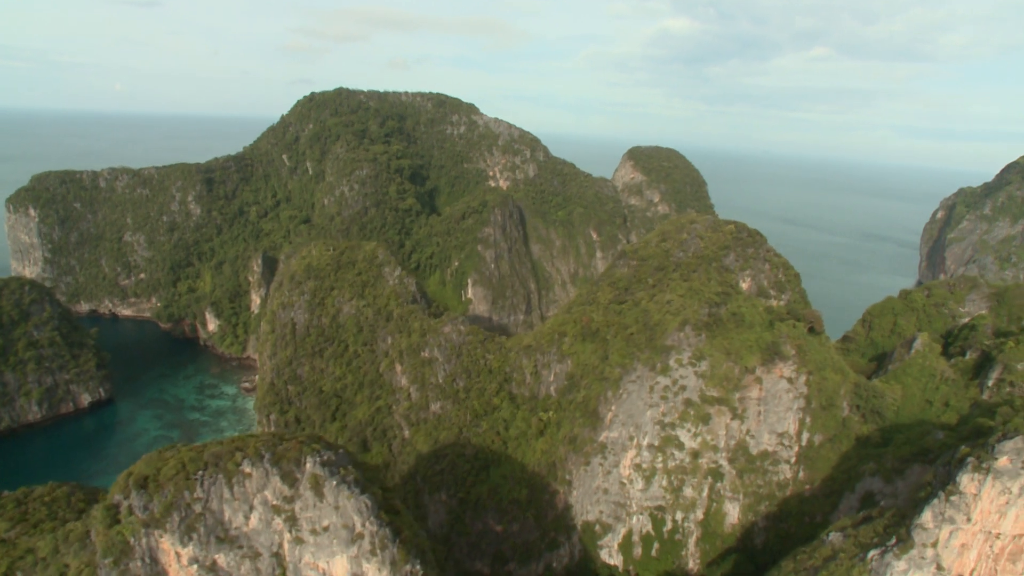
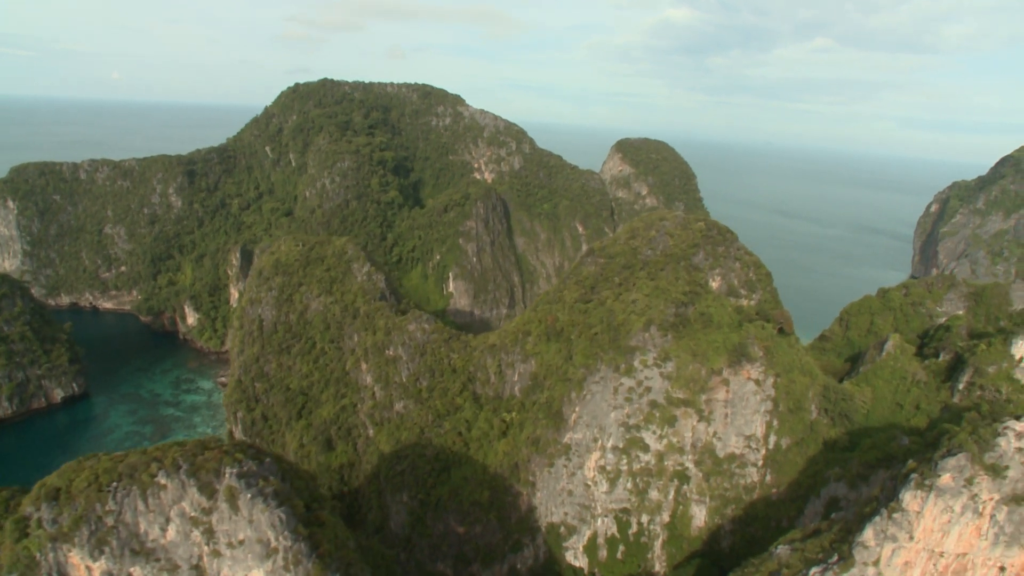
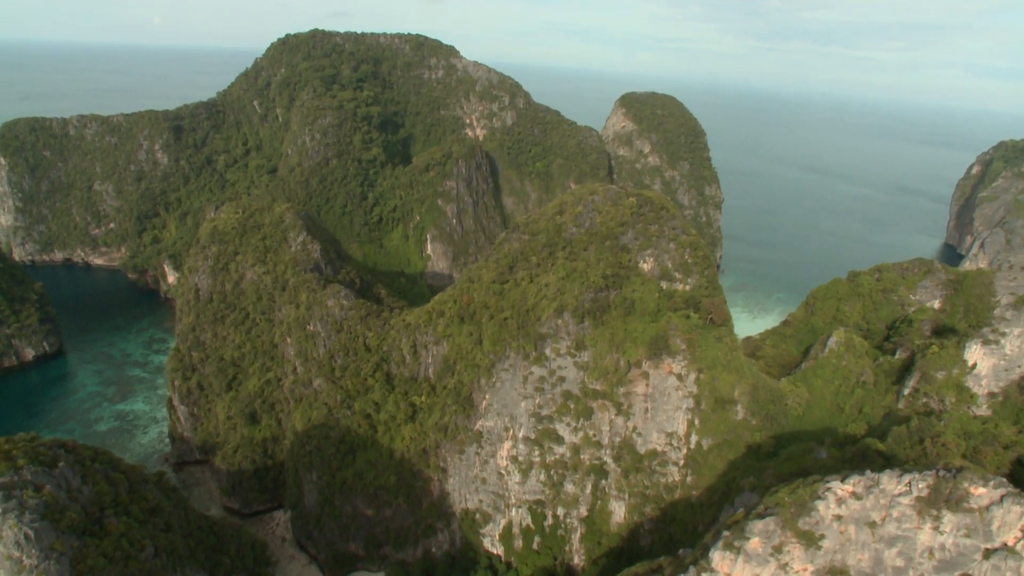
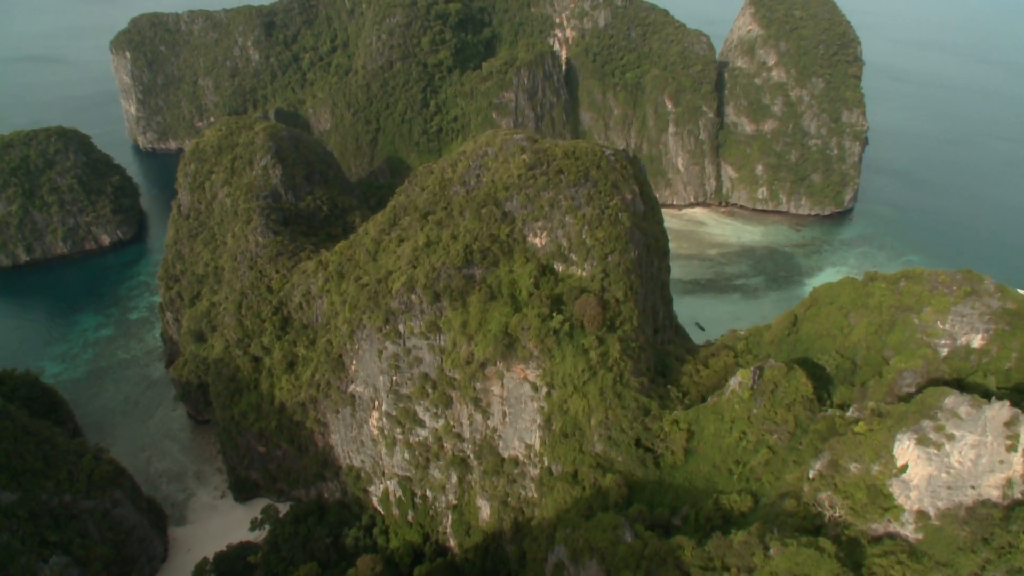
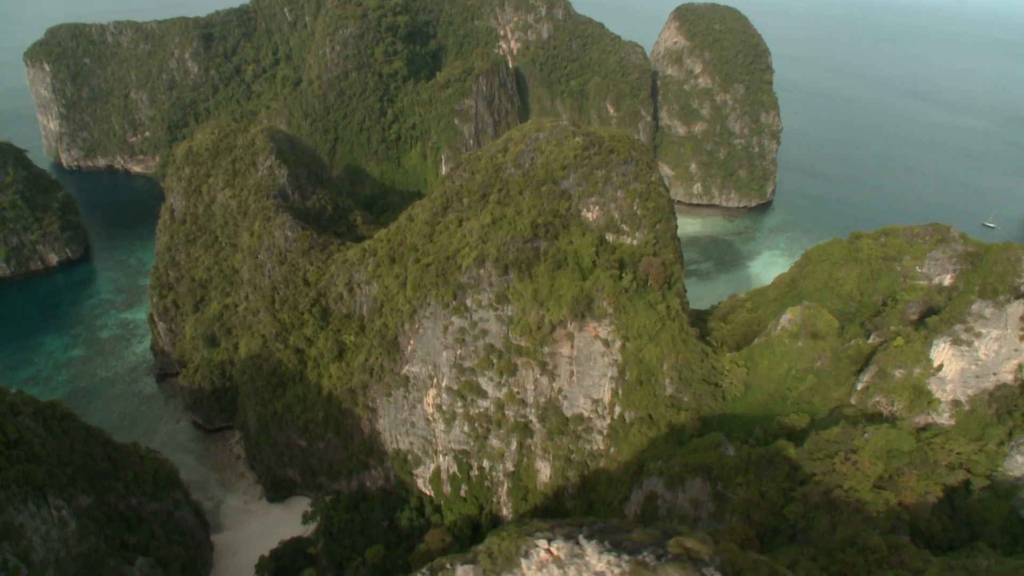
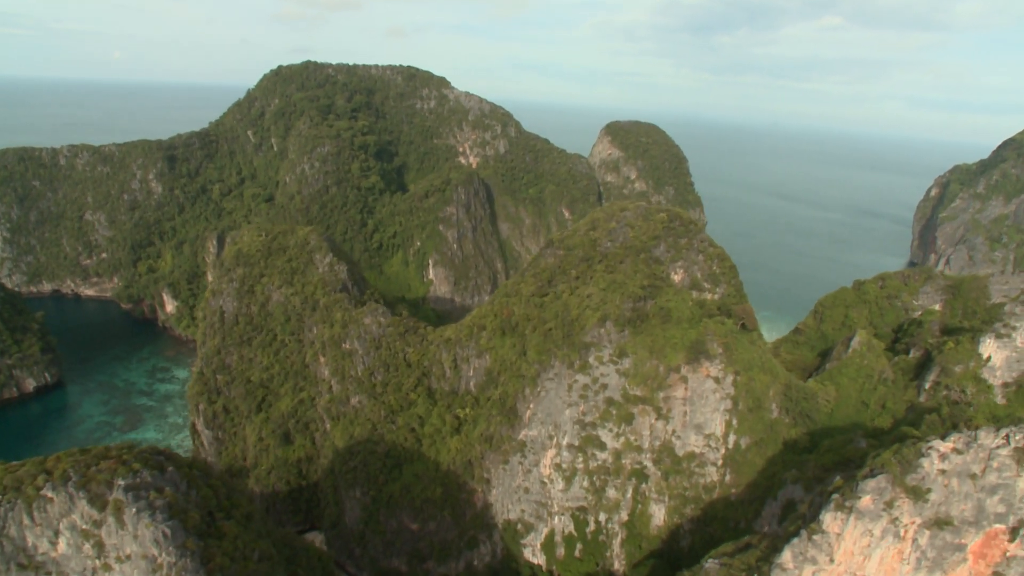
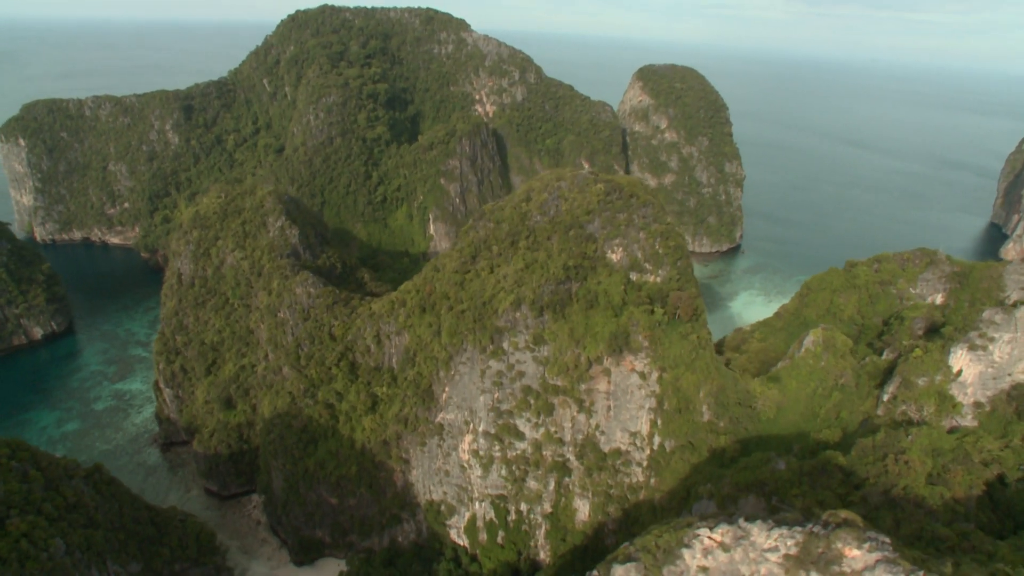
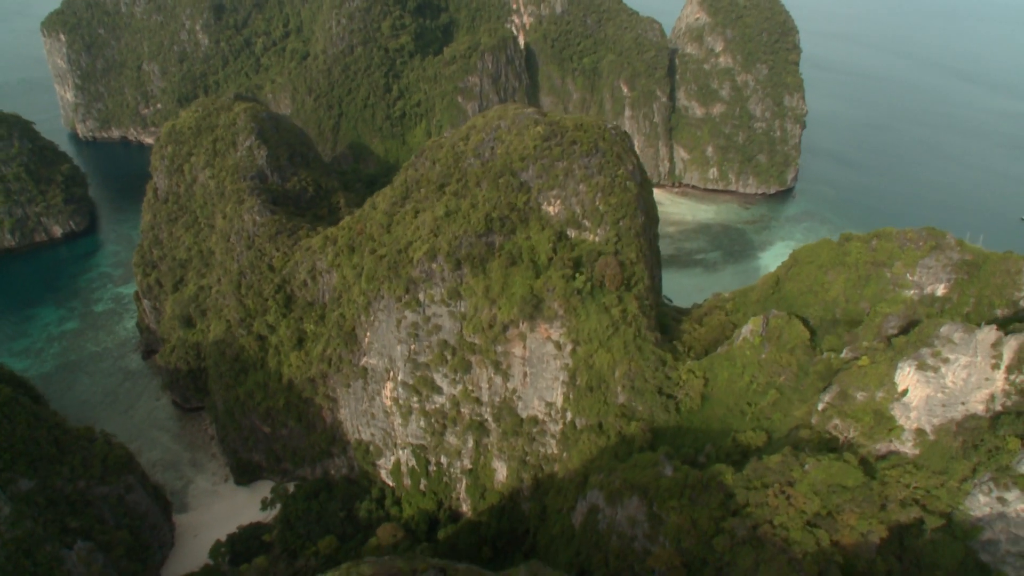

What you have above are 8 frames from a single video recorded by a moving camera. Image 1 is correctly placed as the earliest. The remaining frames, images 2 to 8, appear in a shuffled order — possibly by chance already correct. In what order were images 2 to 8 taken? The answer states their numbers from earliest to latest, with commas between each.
2, 6, 3, 7, 5, 8, 4
